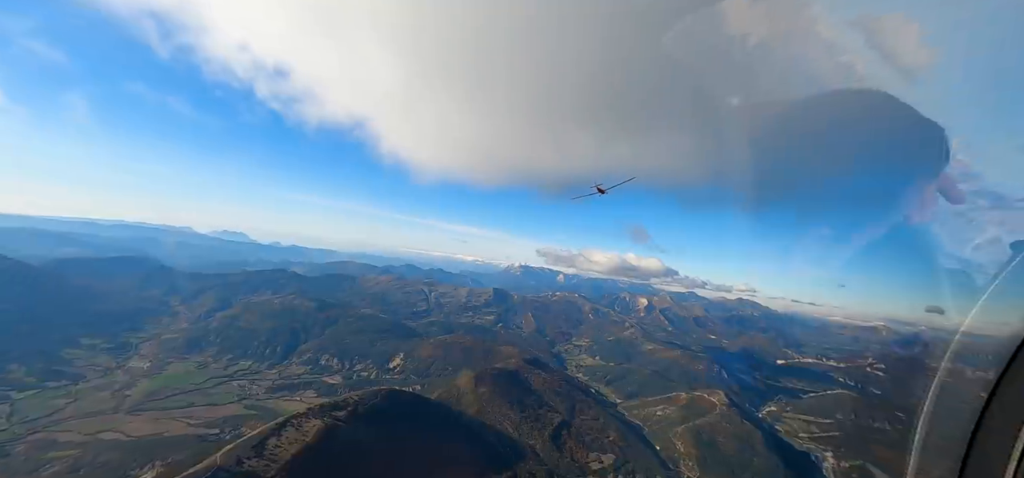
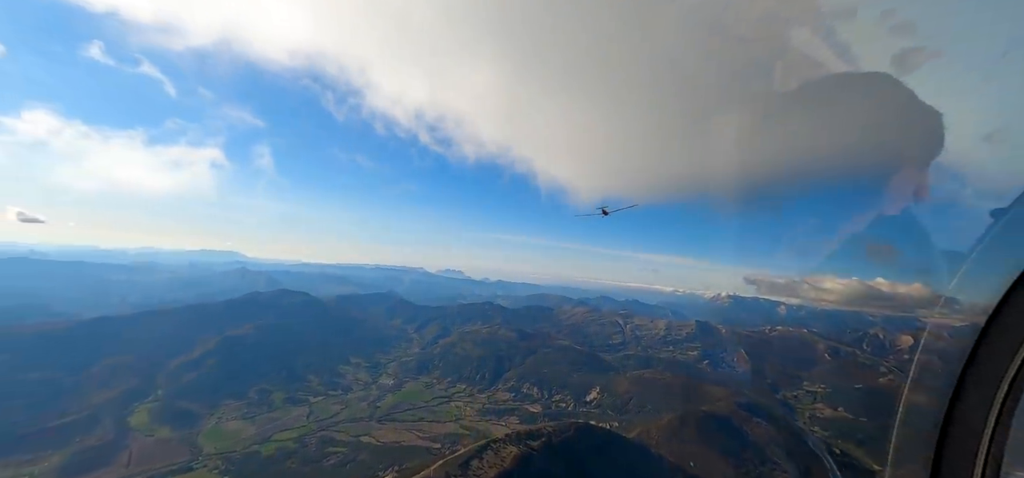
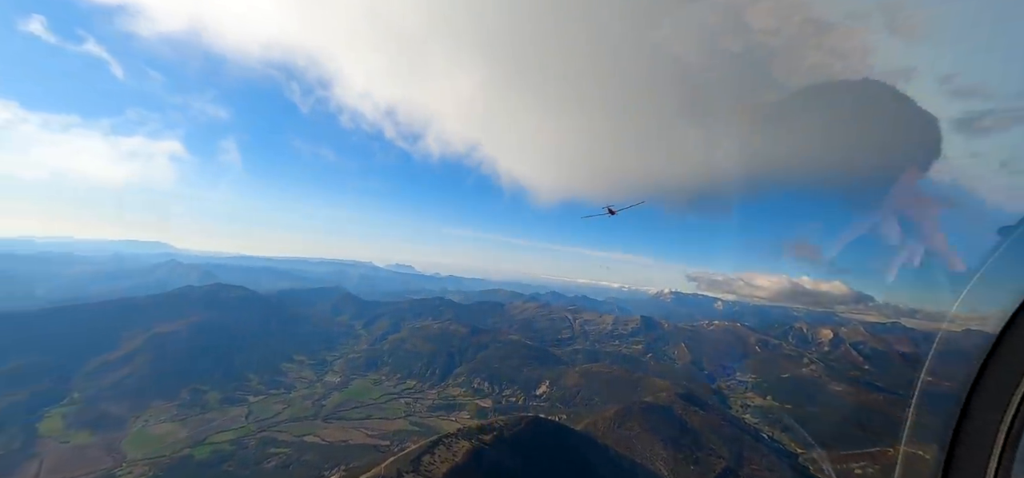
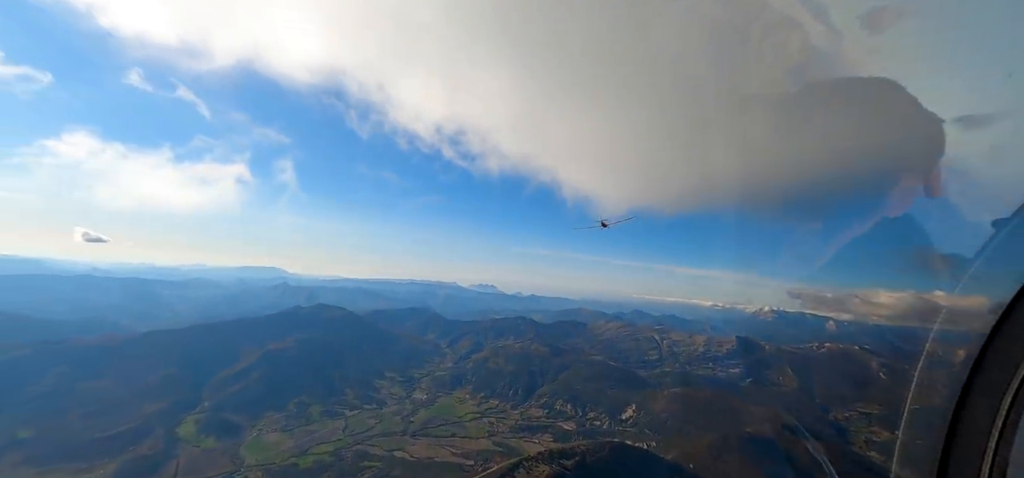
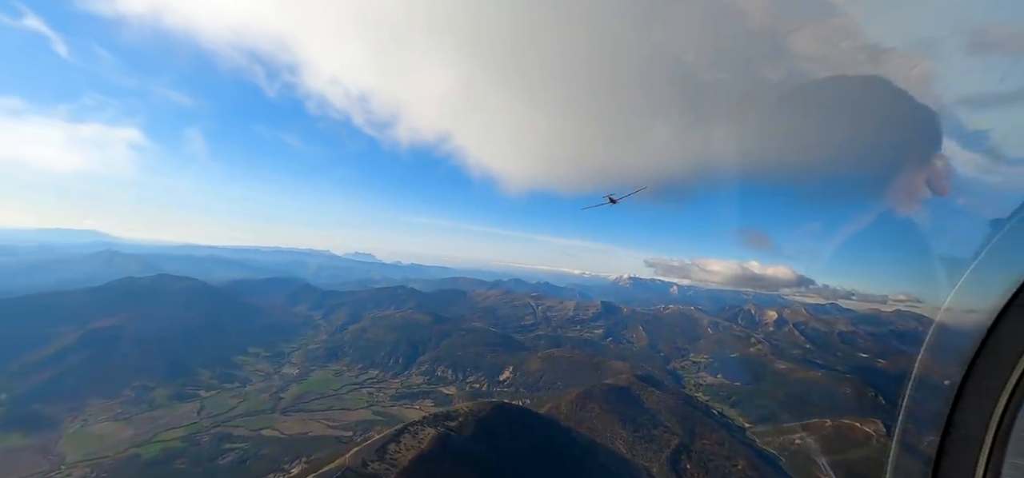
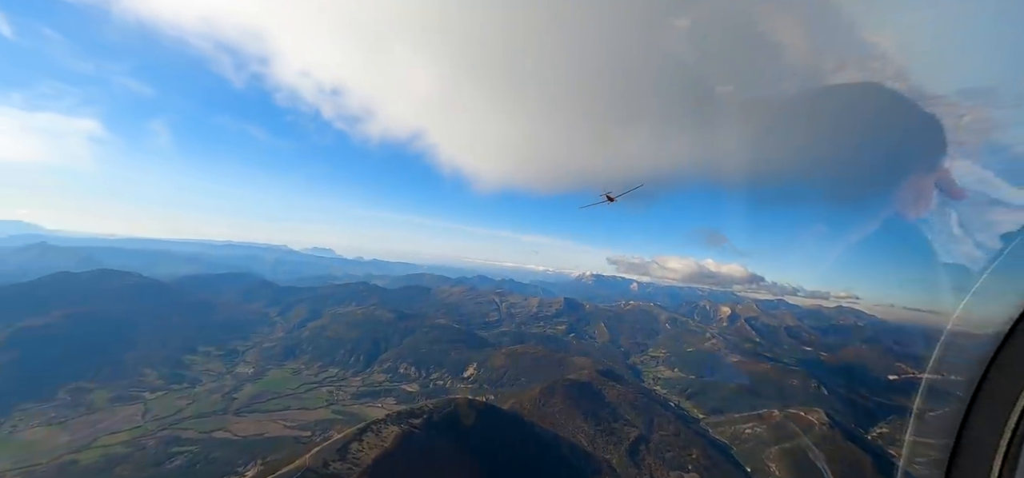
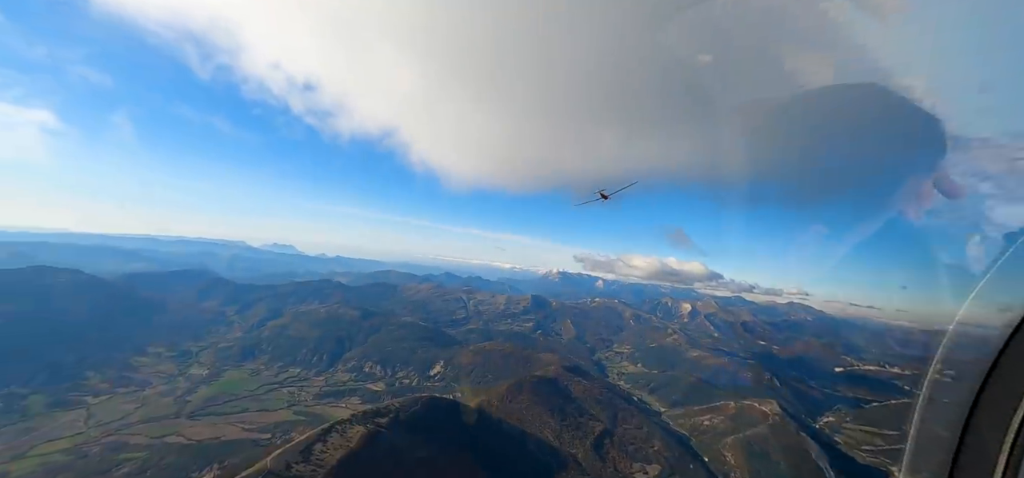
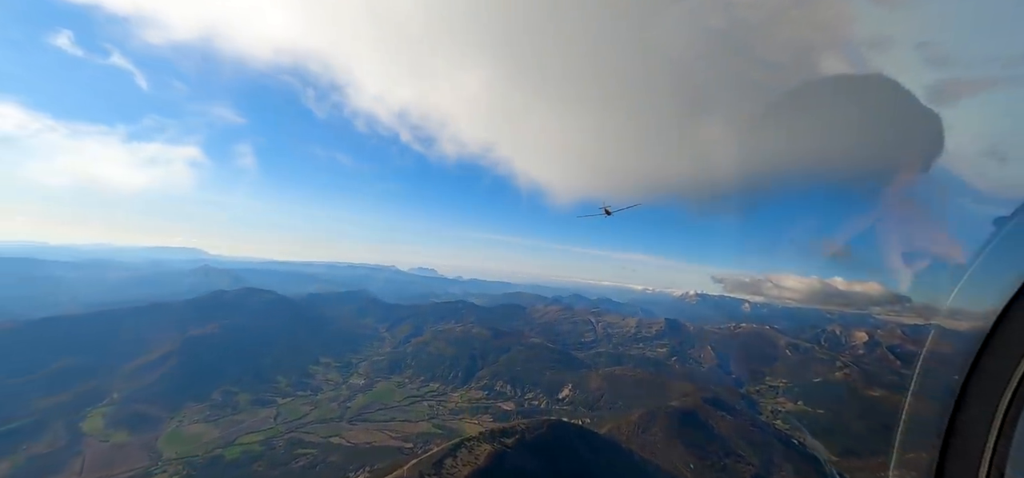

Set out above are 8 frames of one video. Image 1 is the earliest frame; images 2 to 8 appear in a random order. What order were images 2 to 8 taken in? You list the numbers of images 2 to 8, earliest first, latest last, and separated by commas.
7, 6, 5, 3, 8, 2, 4
